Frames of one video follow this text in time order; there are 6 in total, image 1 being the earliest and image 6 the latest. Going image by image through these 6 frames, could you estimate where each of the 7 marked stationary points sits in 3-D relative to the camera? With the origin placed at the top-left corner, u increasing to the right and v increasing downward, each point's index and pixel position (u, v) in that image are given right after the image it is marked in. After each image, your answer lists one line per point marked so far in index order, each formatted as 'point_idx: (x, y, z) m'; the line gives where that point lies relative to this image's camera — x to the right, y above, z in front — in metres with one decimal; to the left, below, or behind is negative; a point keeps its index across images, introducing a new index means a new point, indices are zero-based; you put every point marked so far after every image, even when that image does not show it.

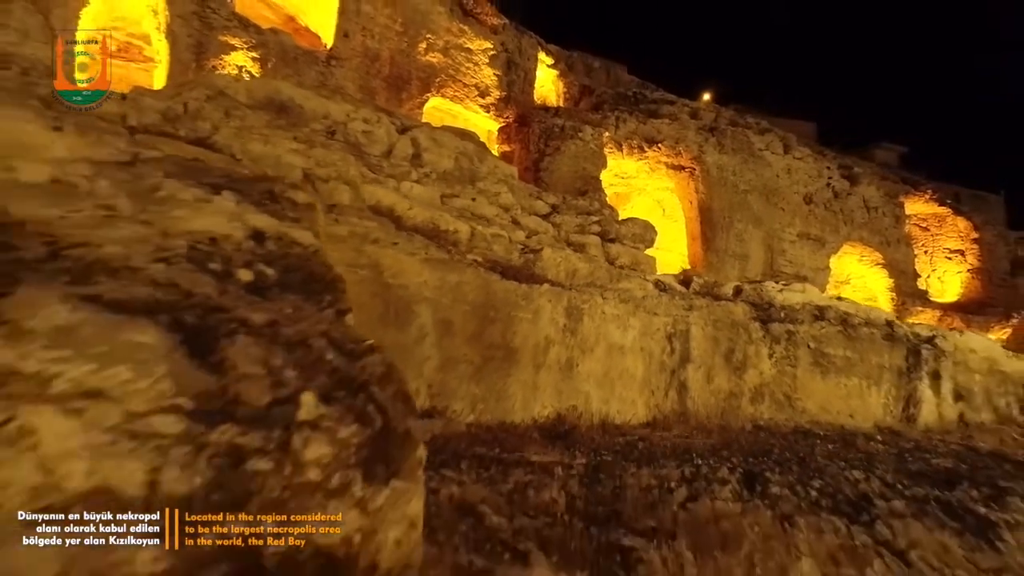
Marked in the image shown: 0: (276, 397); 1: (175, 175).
0: (-0.4, -0.1, +1.6) m
1: (-0.9, +0.3, +2.3) m
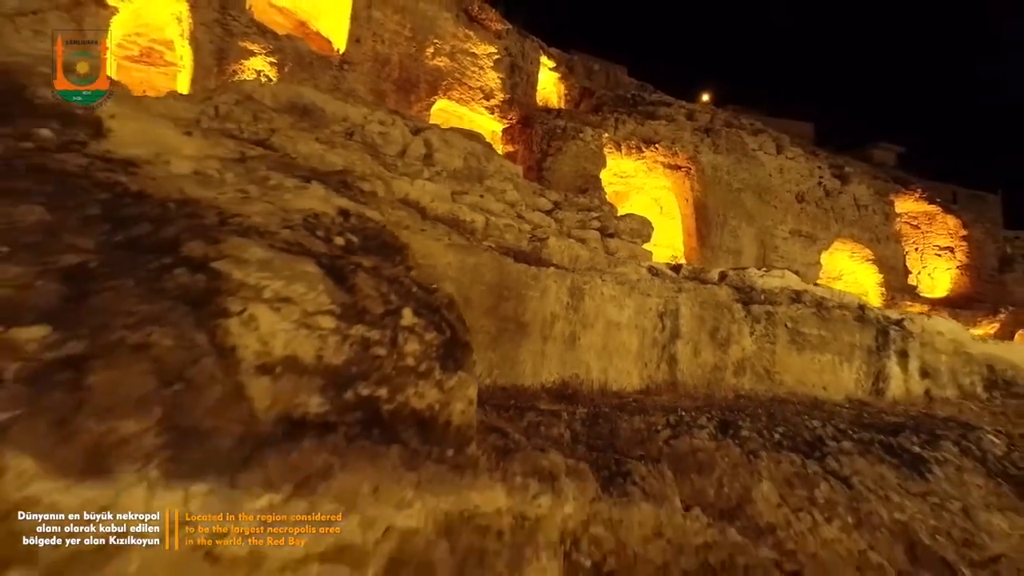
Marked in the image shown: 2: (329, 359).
0: (-0.3, 0.0, +2.3) m
1: (-0.9, +0.4, +3.1) m
2: (-0.4, -0.2, +2.0) m
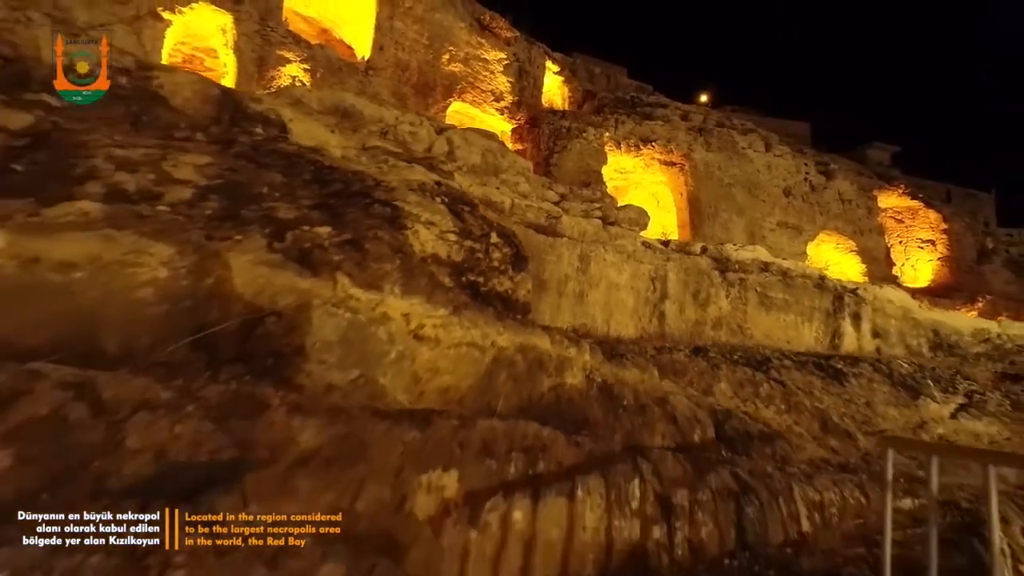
0: (-0.1, +0.3, +3.8) m
1: (-0.7, +0.7, +4.6) m
2: (-0.2, +0.1, +3.5) m
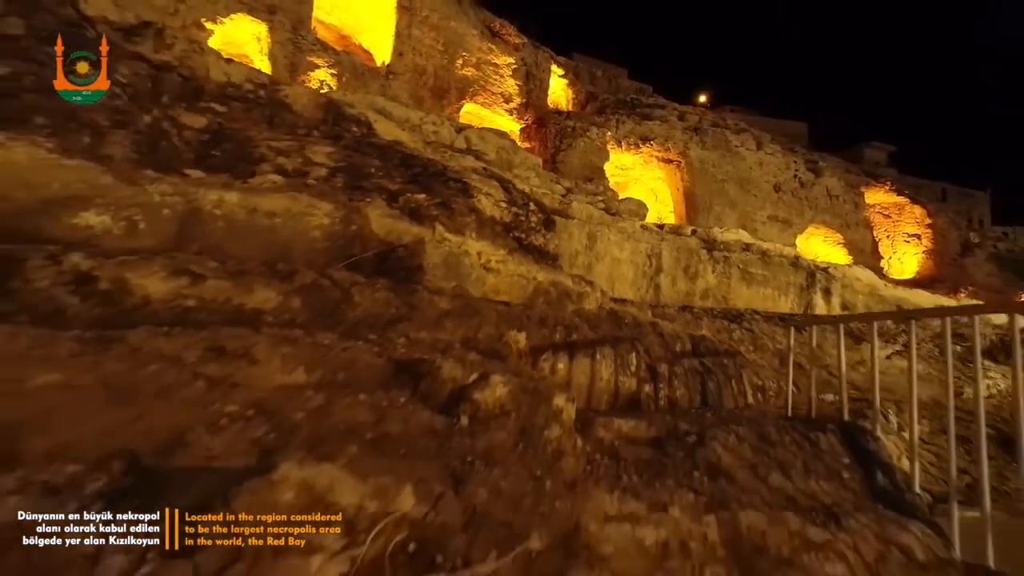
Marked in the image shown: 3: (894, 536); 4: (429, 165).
0: (+0.1, +0.5, +5.3) m
1: (-0.5, +1.0, +6.0) m
2: (0.0, +0.4, +4.9) m
3: (+1.1, -0.7, +2.5) m
4: (-0.5, +0.7, +5.1) m
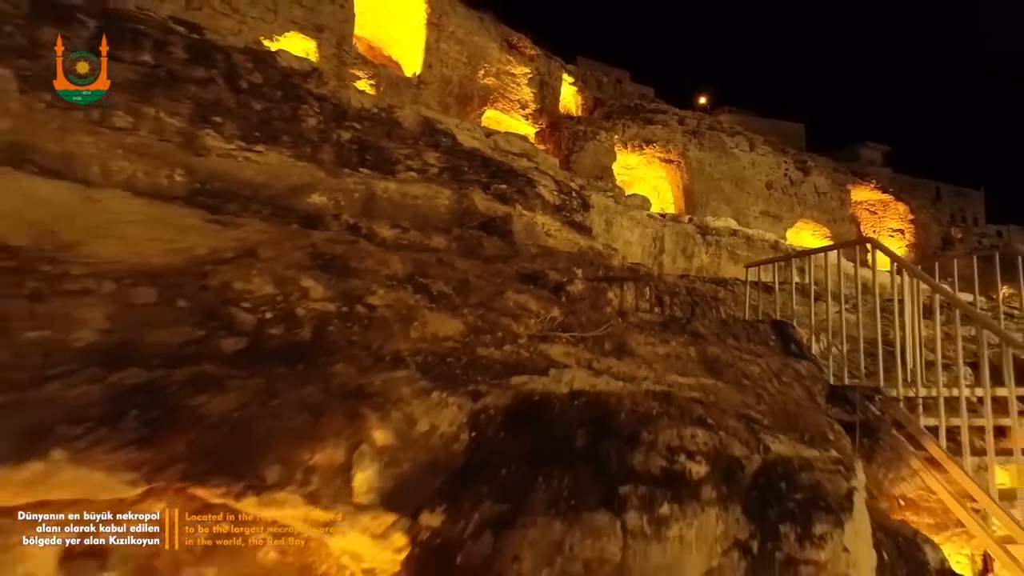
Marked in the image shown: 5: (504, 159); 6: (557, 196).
0: (+0.5, +0.8, +7.4) m
1: (-0.1, +1.3, +8.2) m
2: (+0.4, +0.7, +7.1) m
3: (+1.5, -0.4, +4.7) m
4: (-0.1, +1.0, +7.3) m
5: (-0.1, +1.2, +7.6) m
6: (+0.4, +0.8, +7.2) m
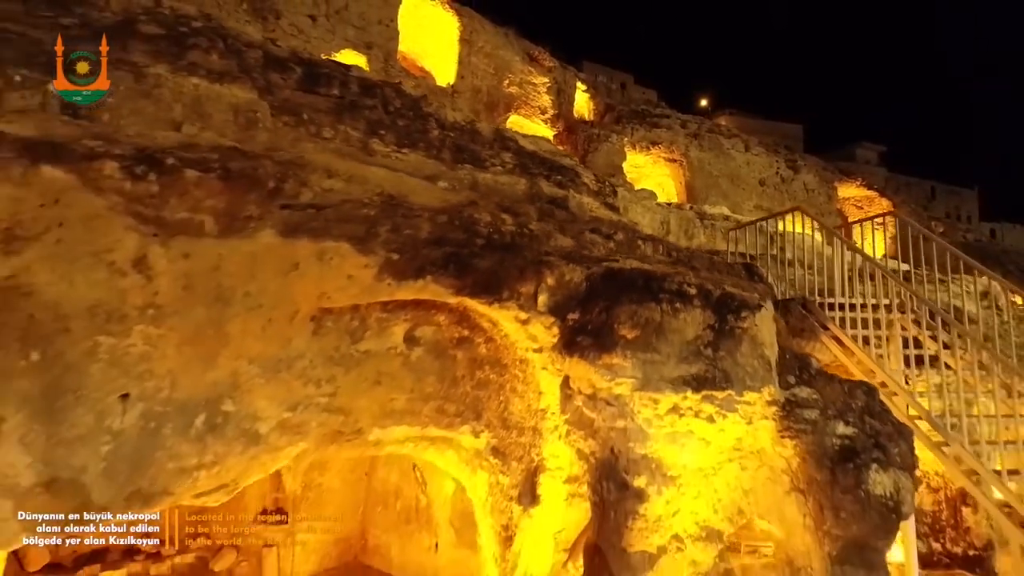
0: (+1.0, +1.3, +10.2) m
1: (+0.5, +1.7, +11.0) m
2: (+1.0, +1.1, +9.9) m
3: (+2.1, 0.0, +7.5) m
4: (+0.5, +1.5, +10.1) m
5: (+0.5, +1.6, +10.5) m
6: (+0.9, +1.2, +10.0) m
